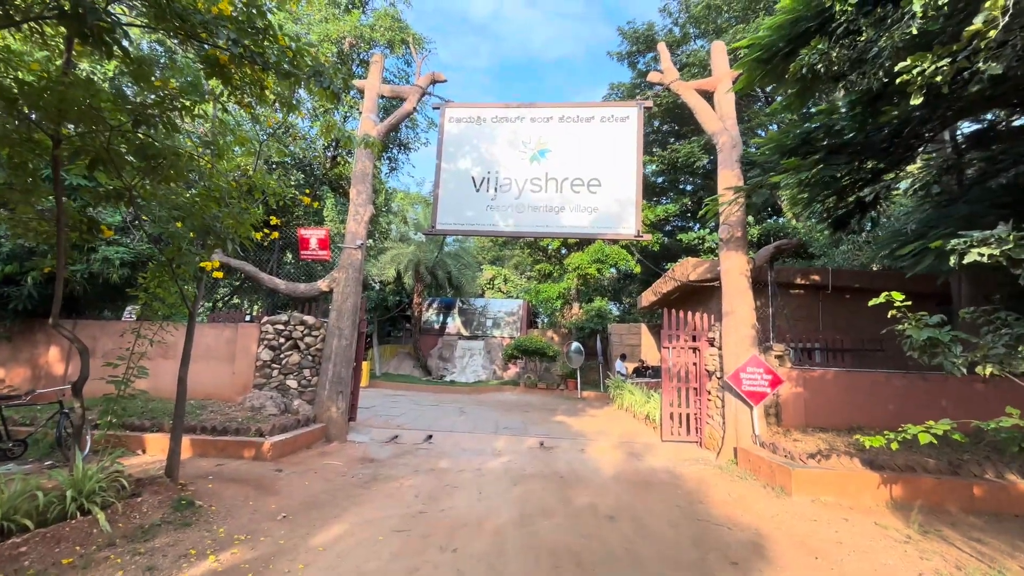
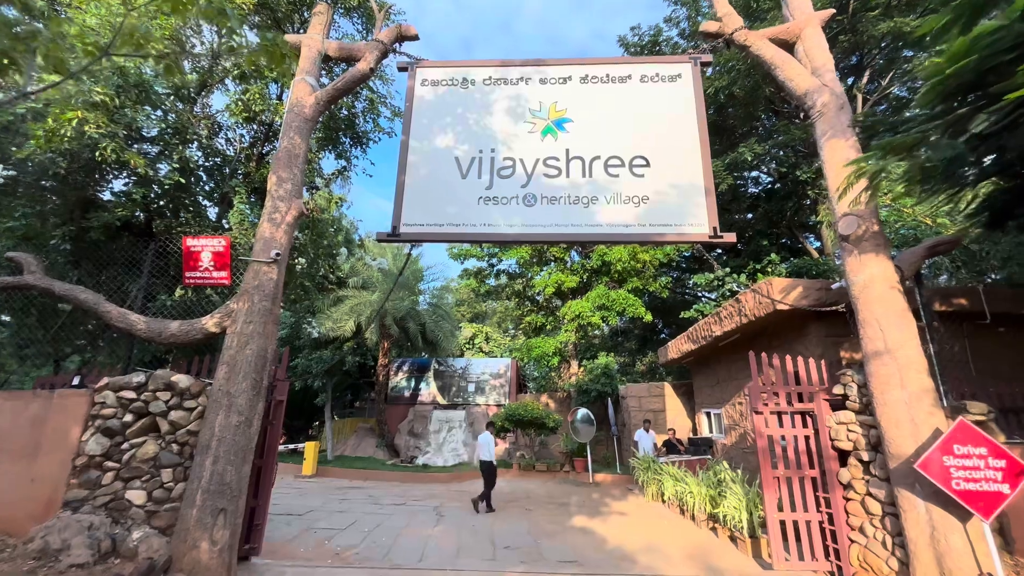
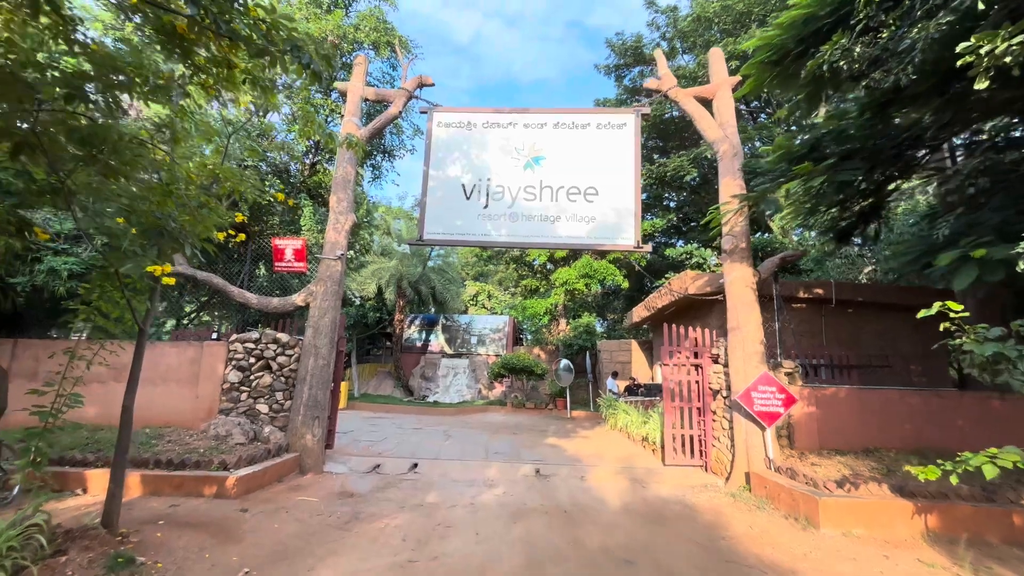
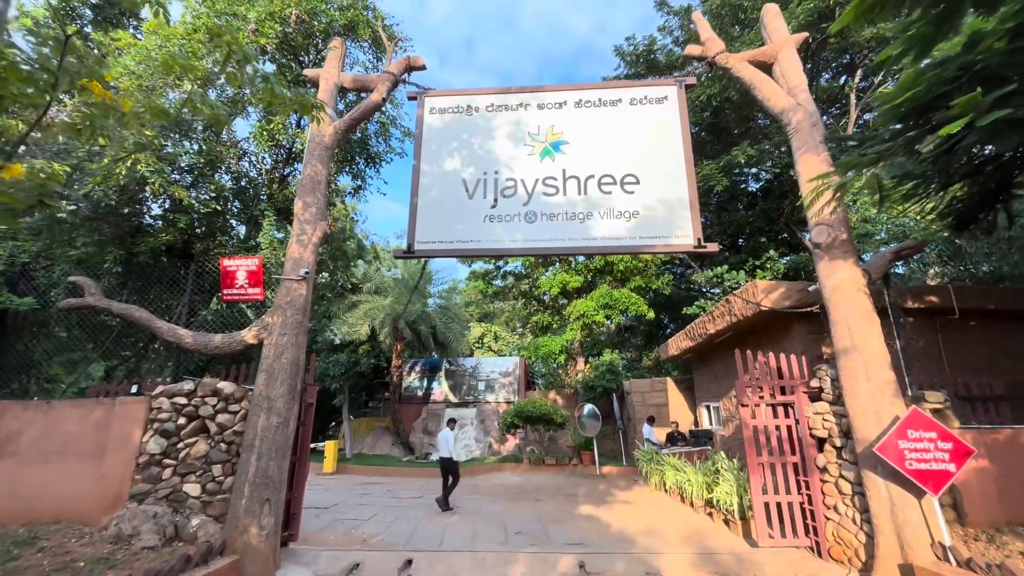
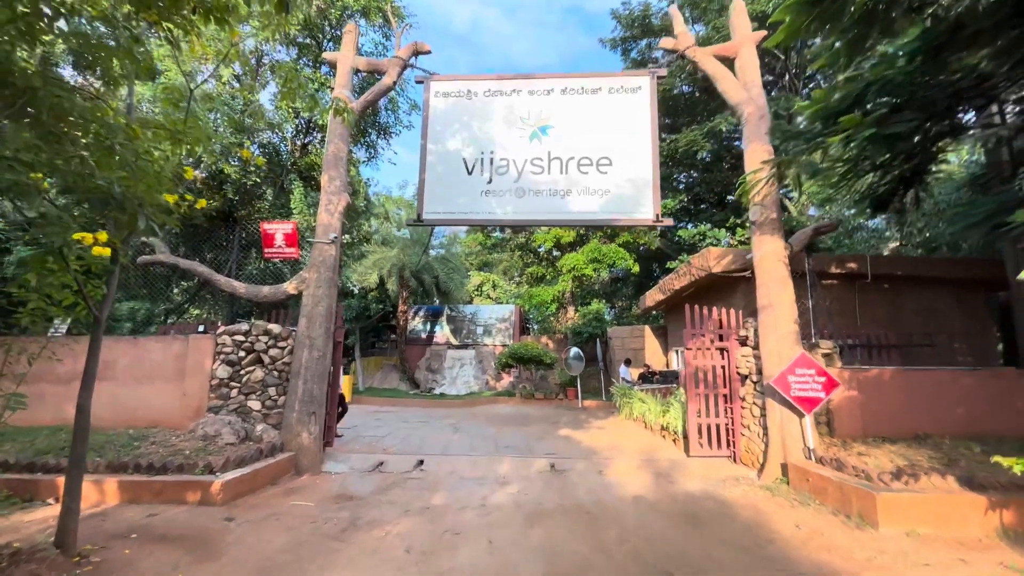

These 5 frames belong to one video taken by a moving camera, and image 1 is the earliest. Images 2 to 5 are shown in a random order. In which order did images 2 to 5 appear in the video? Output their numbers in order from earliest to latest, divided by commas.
3, 5, 4, 2
